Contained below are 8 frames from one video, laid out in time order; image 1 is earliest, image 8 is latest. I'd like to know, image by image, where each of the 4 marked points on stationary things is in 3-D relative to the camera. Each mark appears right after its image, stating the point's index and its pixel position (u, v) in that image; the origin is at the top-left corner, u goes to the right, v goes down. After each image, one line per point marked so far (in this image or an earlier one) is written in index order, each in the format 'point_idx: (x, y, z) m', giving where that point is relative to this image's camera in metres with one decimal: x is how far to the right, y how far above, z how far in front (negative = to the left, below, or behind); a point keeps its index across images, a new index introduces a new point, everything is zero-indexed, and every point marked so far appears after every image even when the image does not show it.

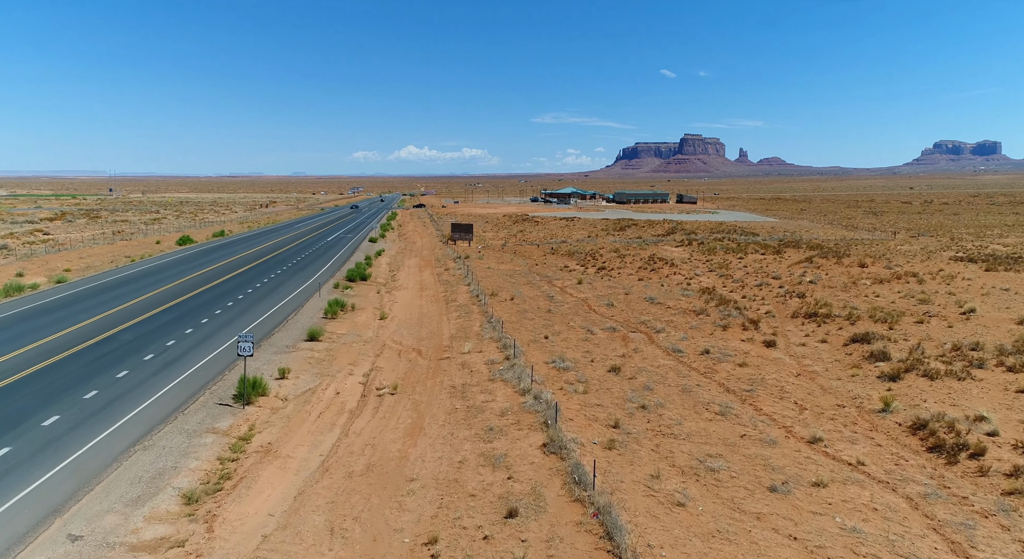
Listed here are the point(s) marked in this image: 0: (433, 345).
0: (-2.1, -1.7, +16.1) m
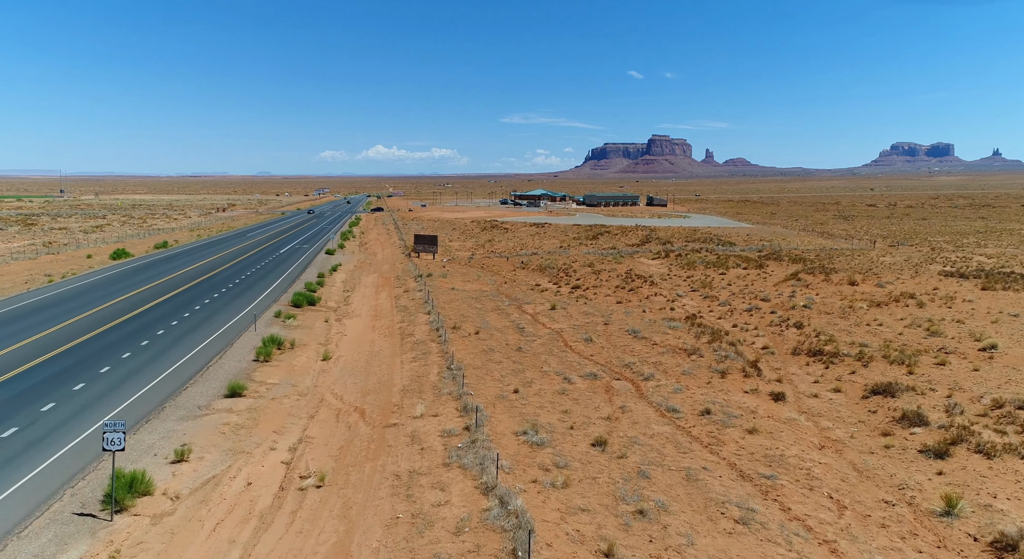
0: (-2.9, -2.7, +13.3) m
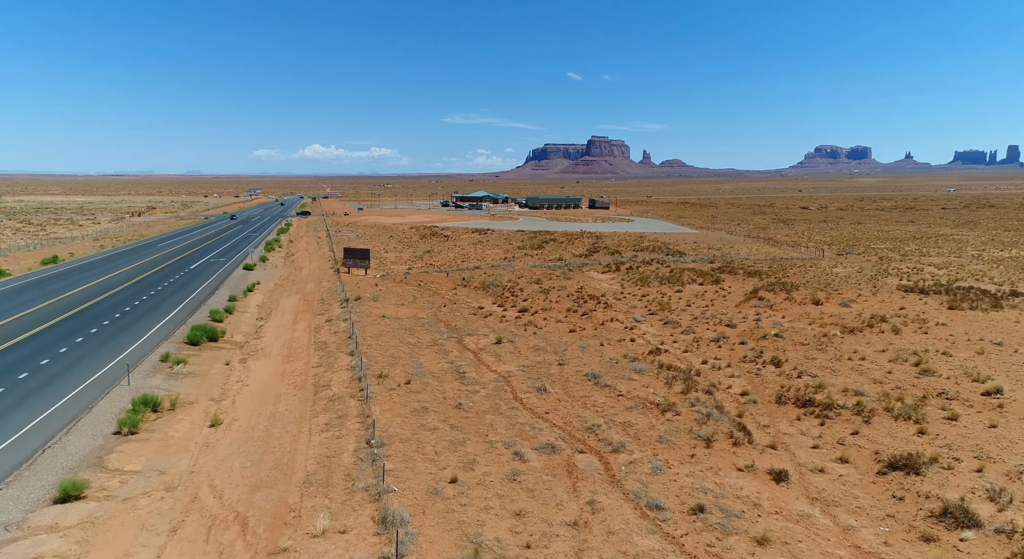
0: (-3.9, -3.7, +10.0) m
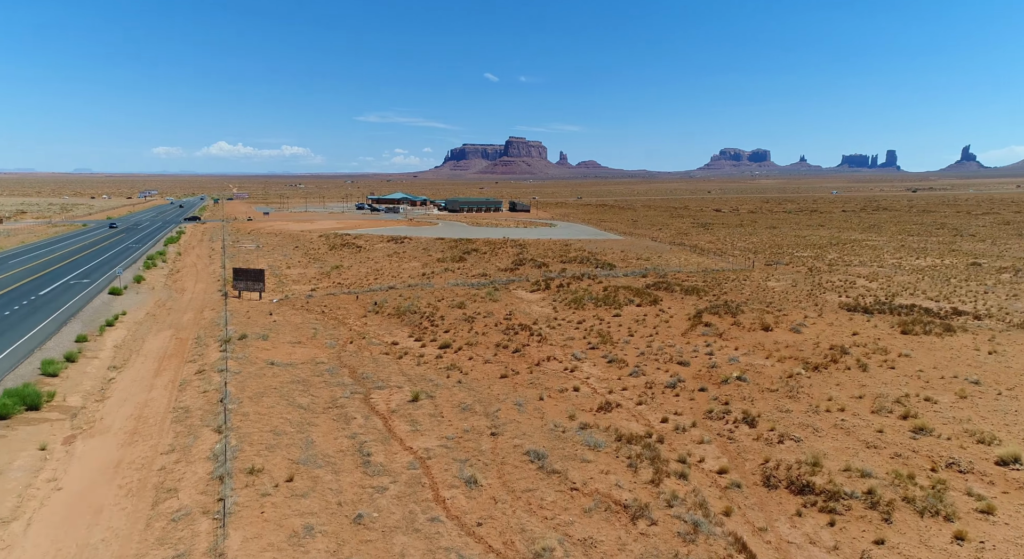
0: (-4.7, -4.8, +5.8) m
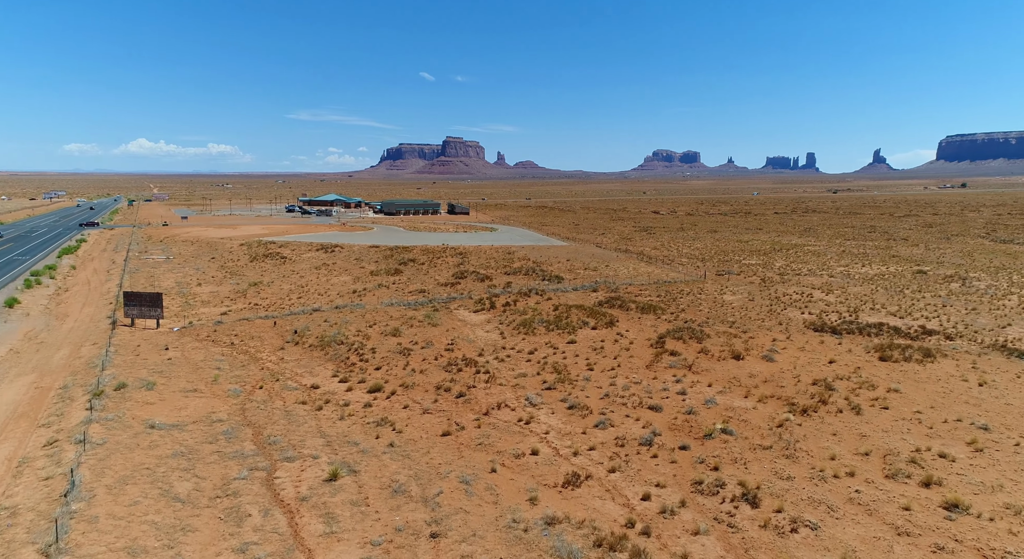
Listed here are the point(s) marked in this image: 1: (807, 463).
0: (-4.8, -5.8, +2.1) m
1: (+6.4, -4.0, +13.3) m
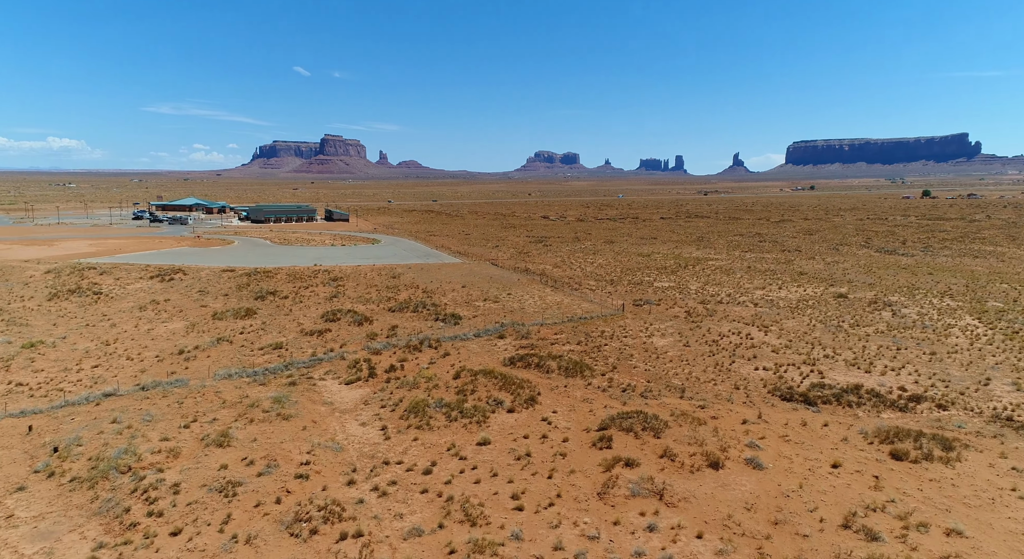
0: (-3.7, -8.1, -5.9) m
1: (+5.3, -6.0, +7.1) m
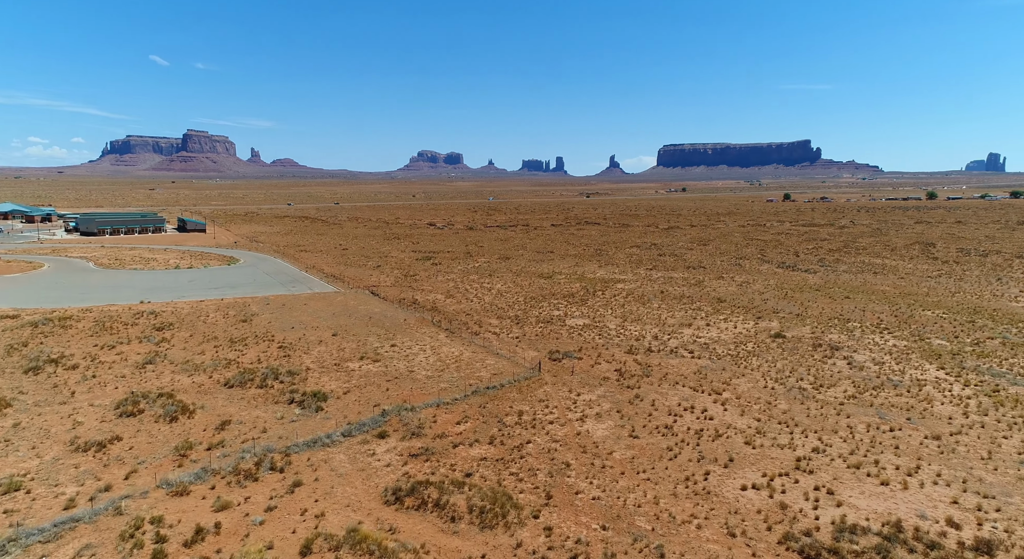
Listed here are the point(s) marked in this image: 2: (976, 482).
0: (-1.0, -10.7, -14.7) m
1: (+5.4, -8.4, -0.2) m
2: (+13.2, -5.8, +17.5) m
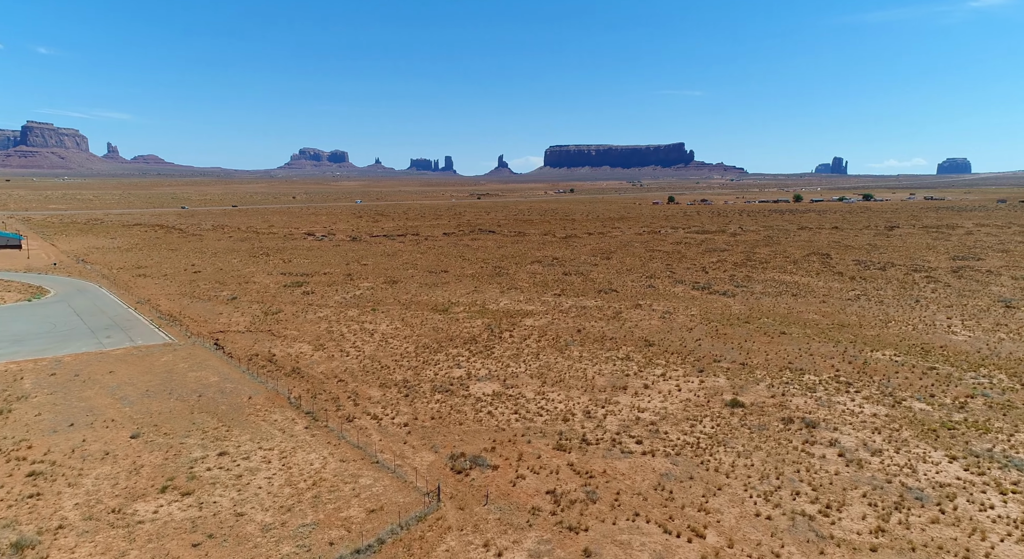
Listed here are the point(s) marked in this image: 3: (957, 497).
0: (+3.1, -13.5, -23.8) m
1: (+6.9, -11.1, -8.4) m
2: (+11.4, -8.3, +10.4) m
3: (+14.1, -6.9, +19.6) m
